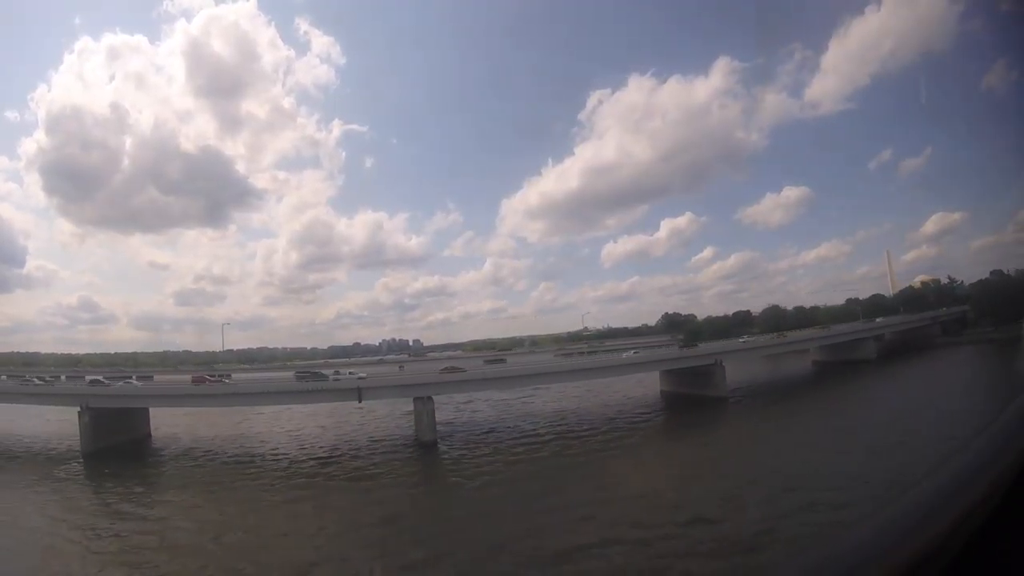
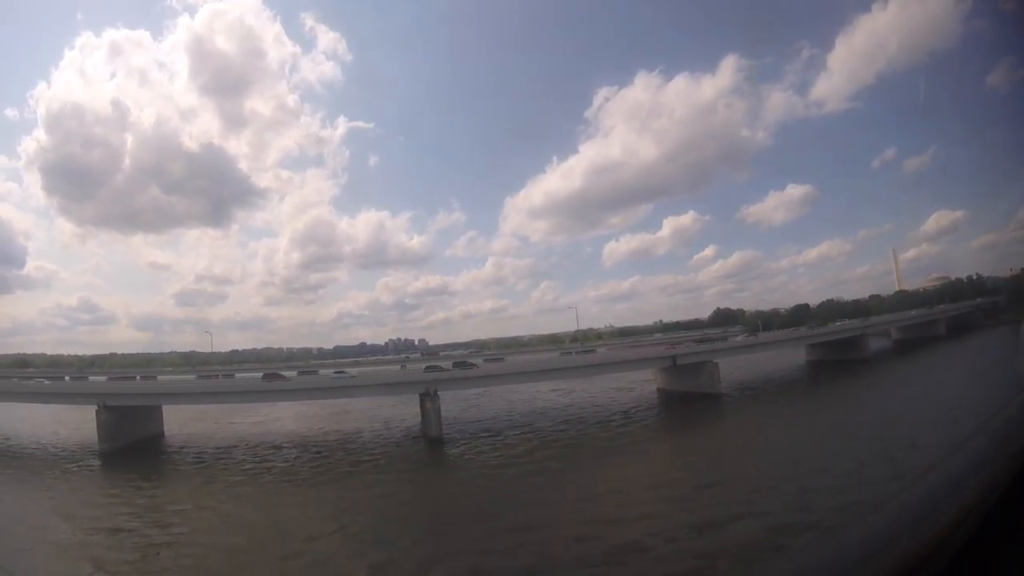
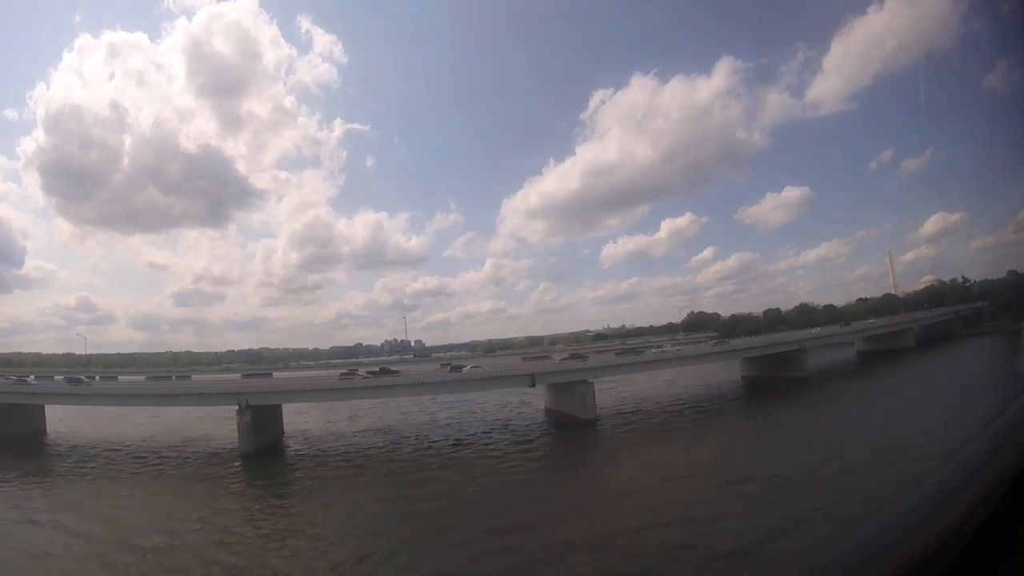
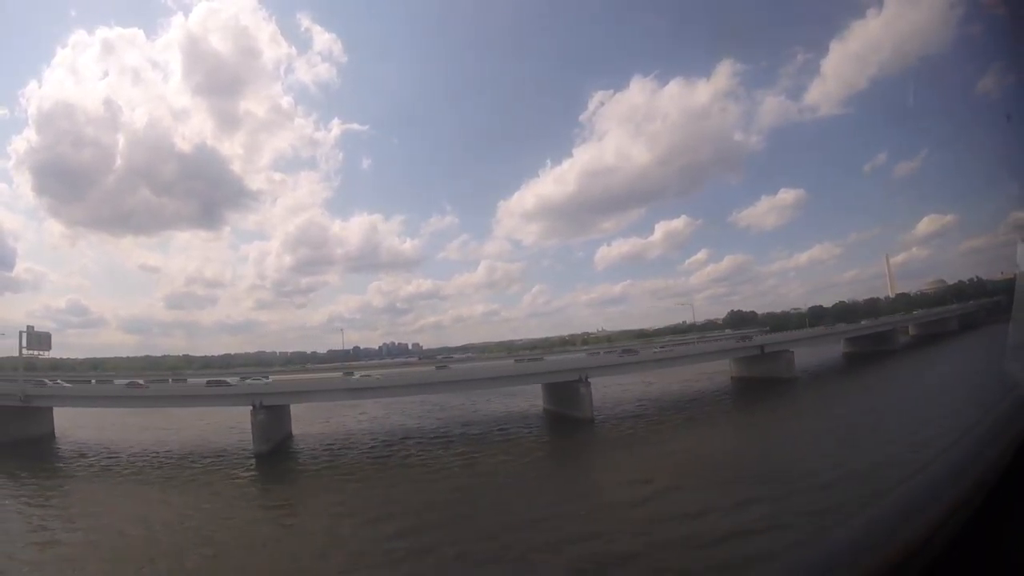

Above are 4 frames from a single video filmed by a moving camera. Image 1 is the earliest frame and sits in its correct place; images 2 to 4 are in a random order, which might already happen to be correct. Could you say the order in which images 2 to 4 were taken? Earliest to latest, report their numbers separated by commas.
3, 2, 4
